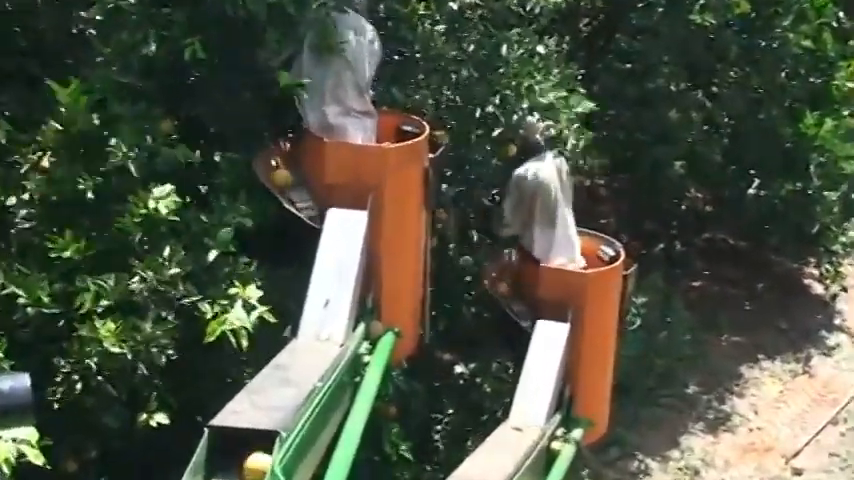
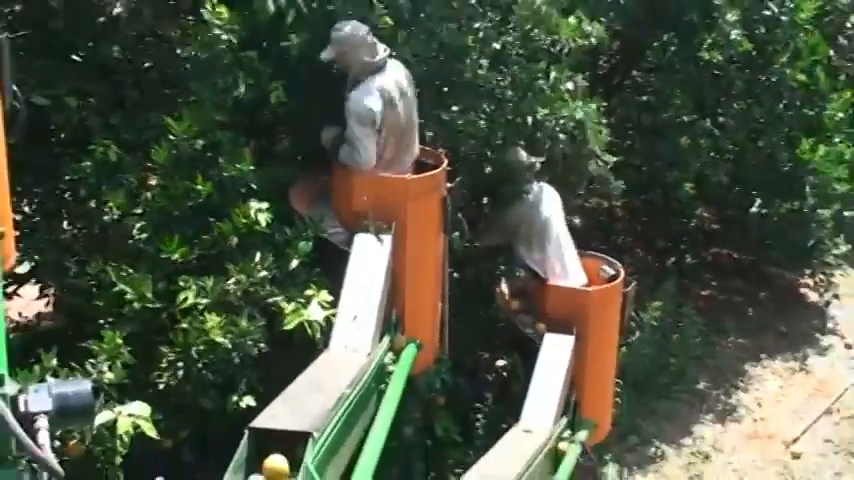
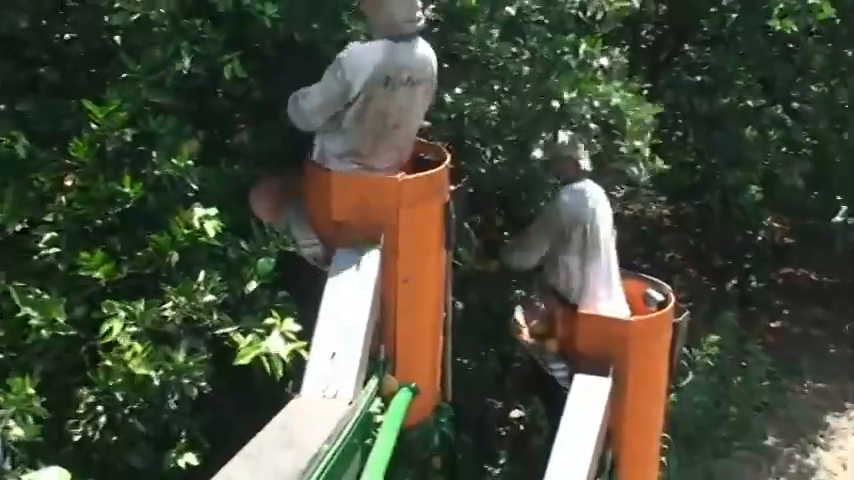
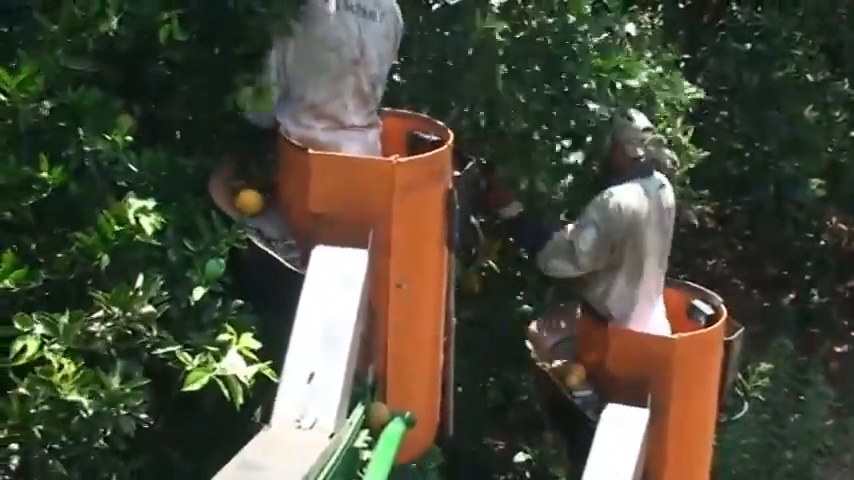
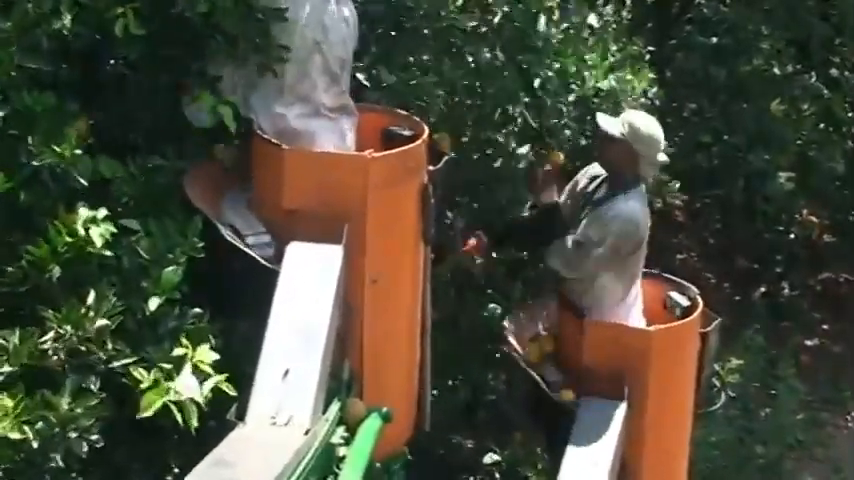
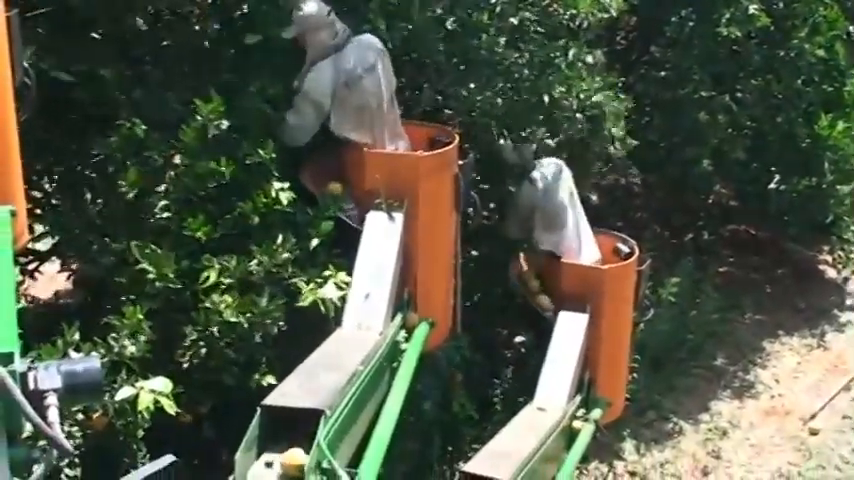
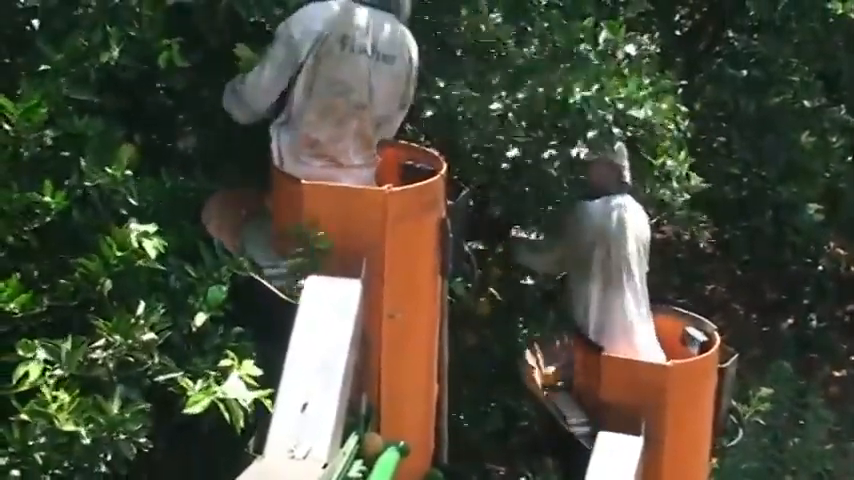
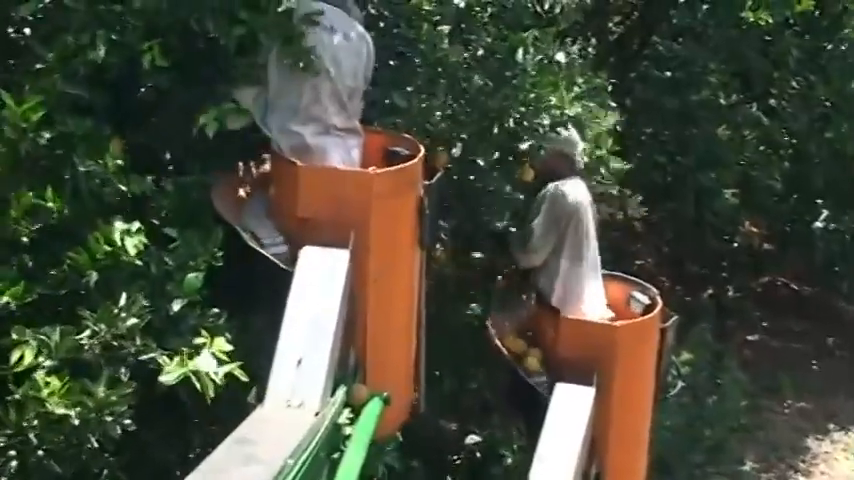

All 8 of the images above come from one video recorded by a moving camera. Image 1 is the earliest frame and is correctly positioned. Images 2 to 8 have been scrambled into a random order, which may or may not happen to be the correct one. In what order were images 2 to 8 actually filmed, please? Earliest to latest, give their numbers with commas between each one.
8, 5, 4, 7, 3, 2, 6
